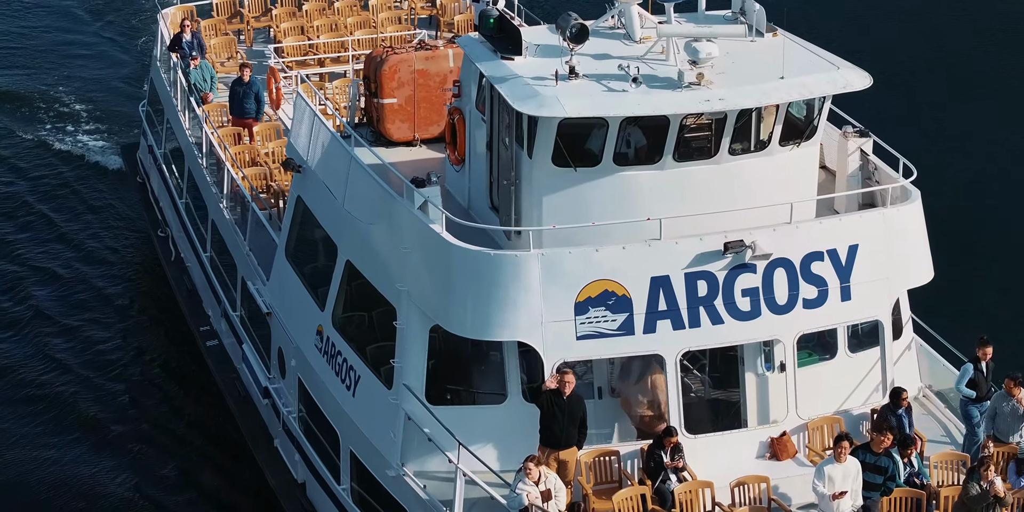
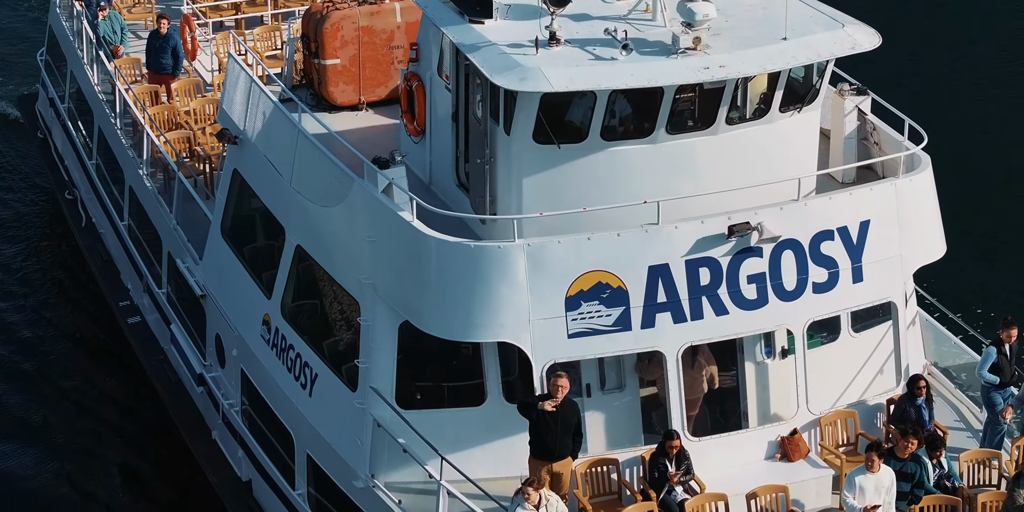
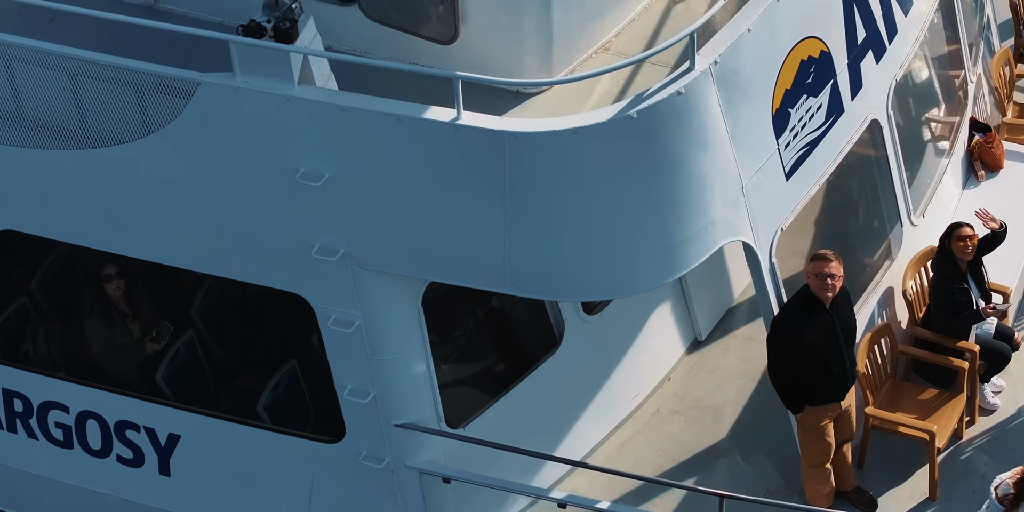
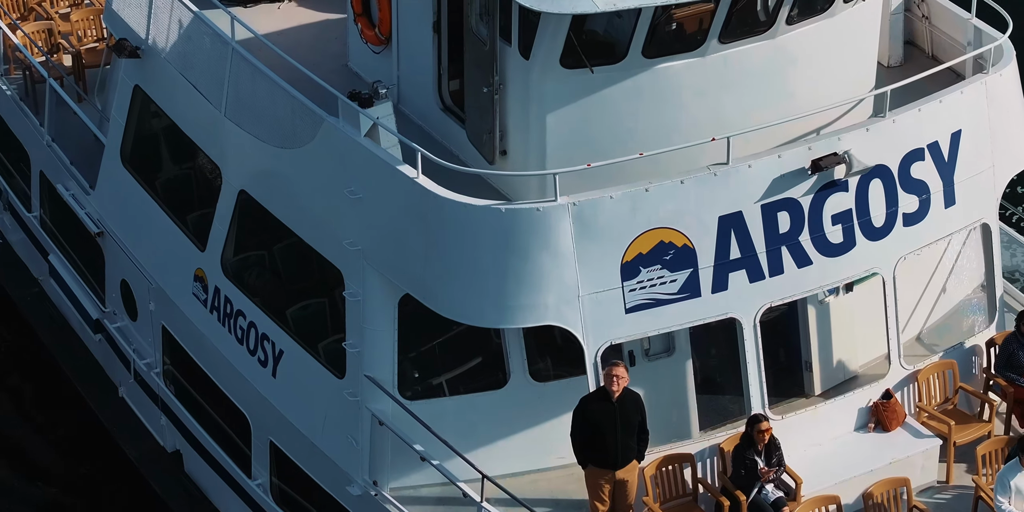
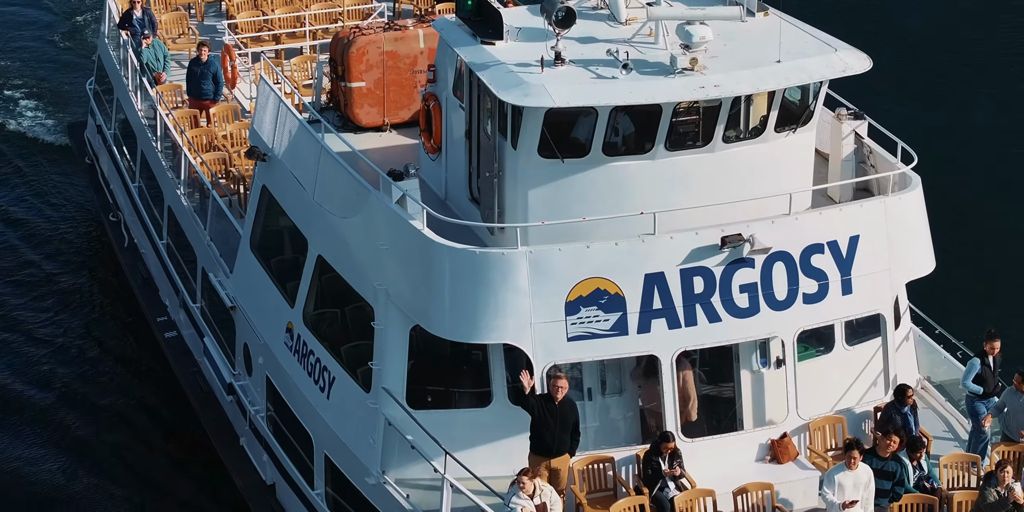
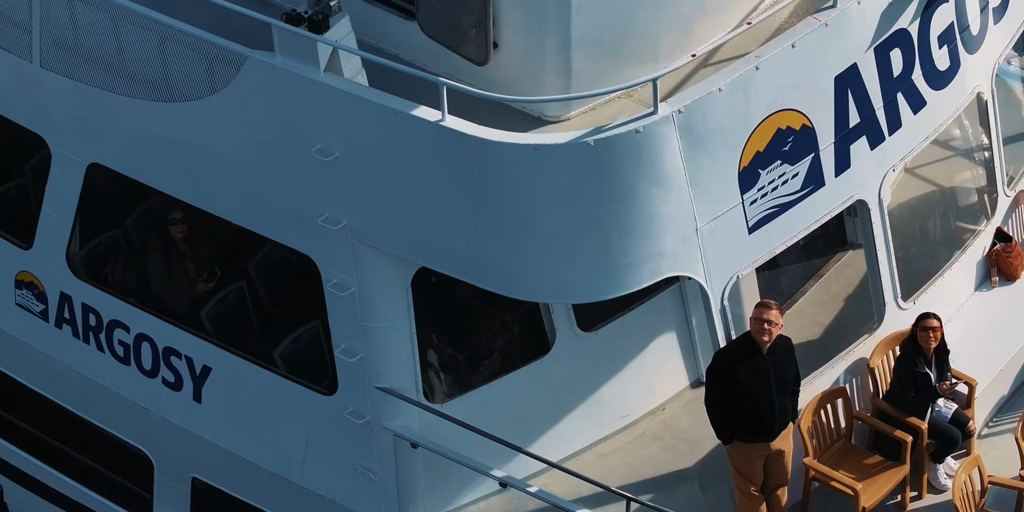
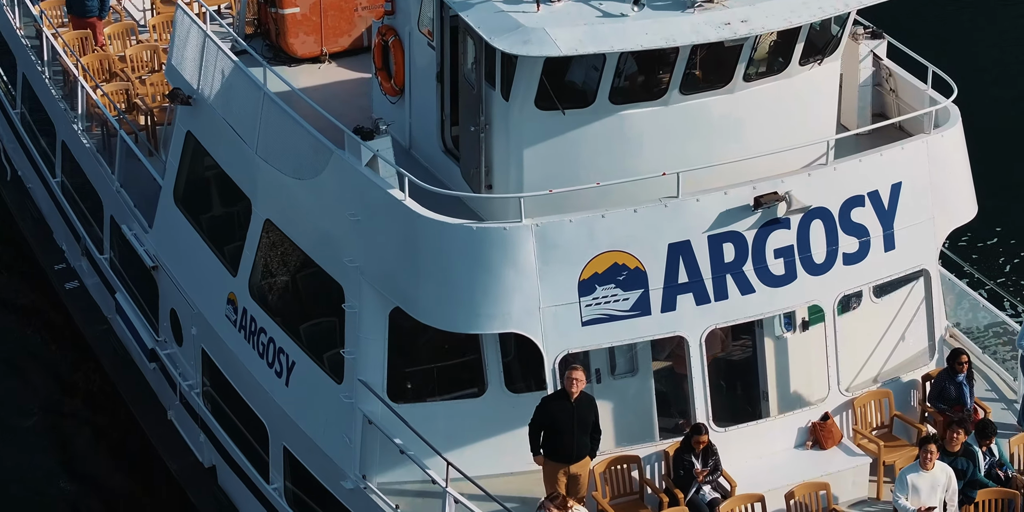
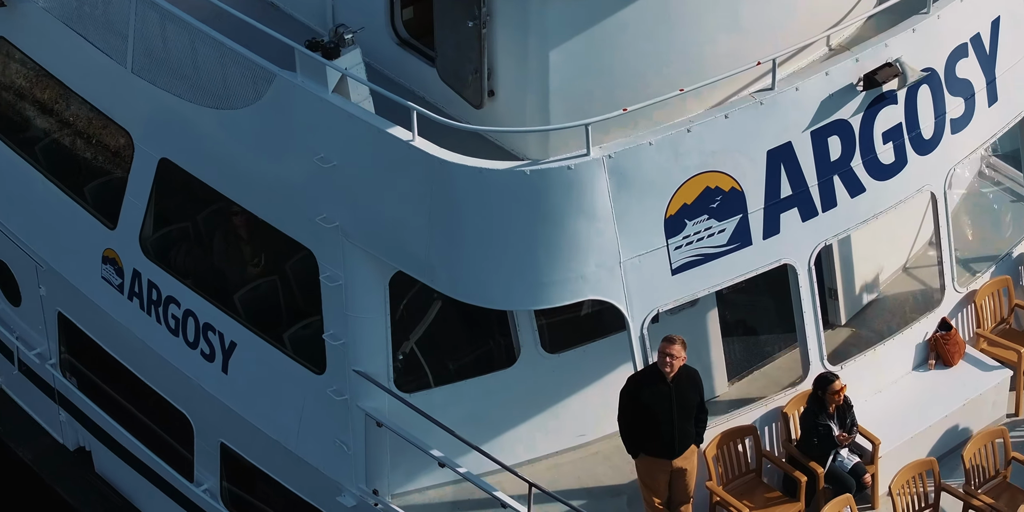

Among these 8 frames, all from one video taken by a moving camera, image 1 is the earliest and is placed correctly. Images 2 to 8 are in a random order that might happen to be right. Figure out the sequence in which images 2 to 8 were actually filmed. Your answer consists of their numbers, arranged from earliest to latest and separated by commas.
5, 2, 7, 4, 8, 6, 3
